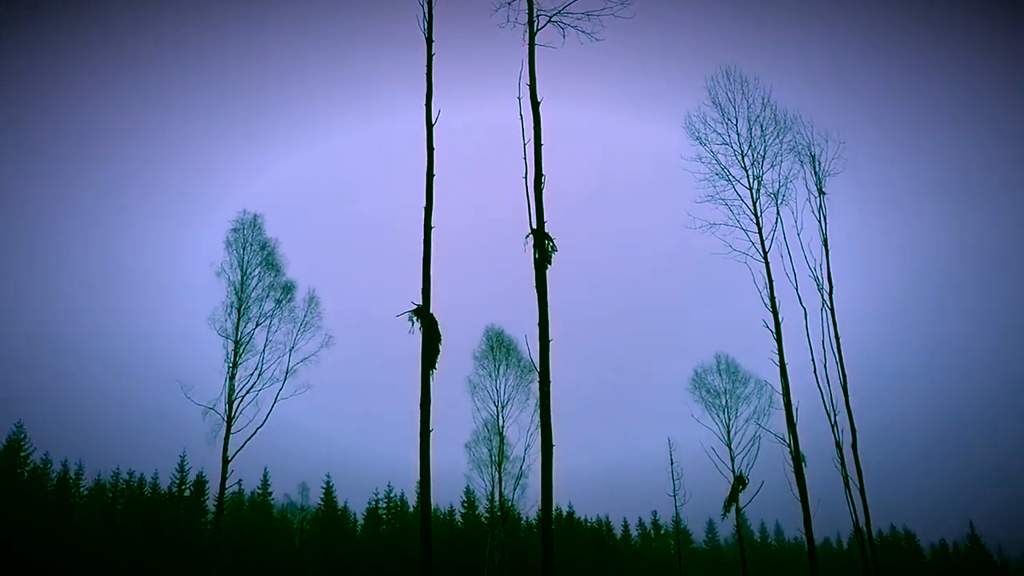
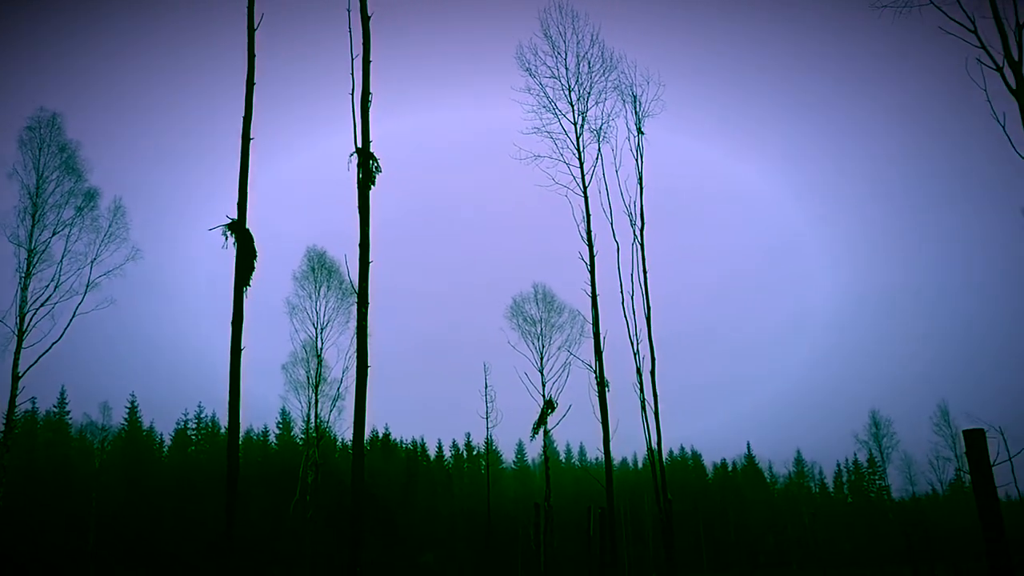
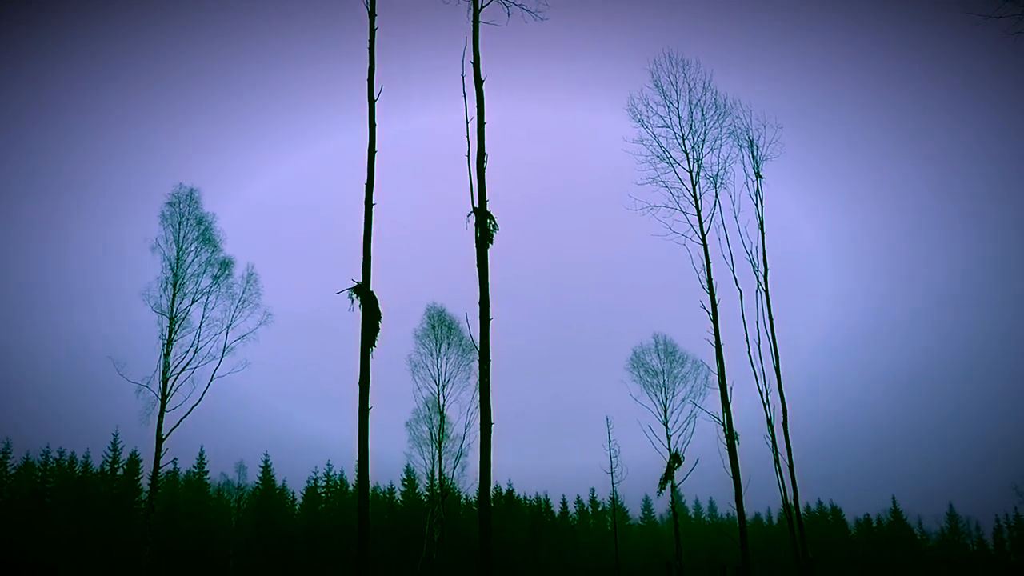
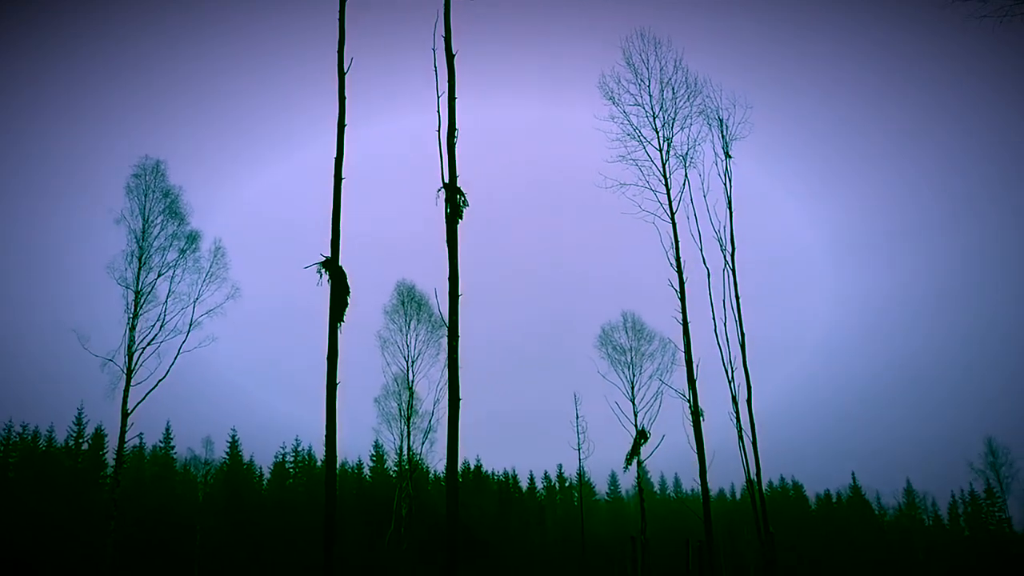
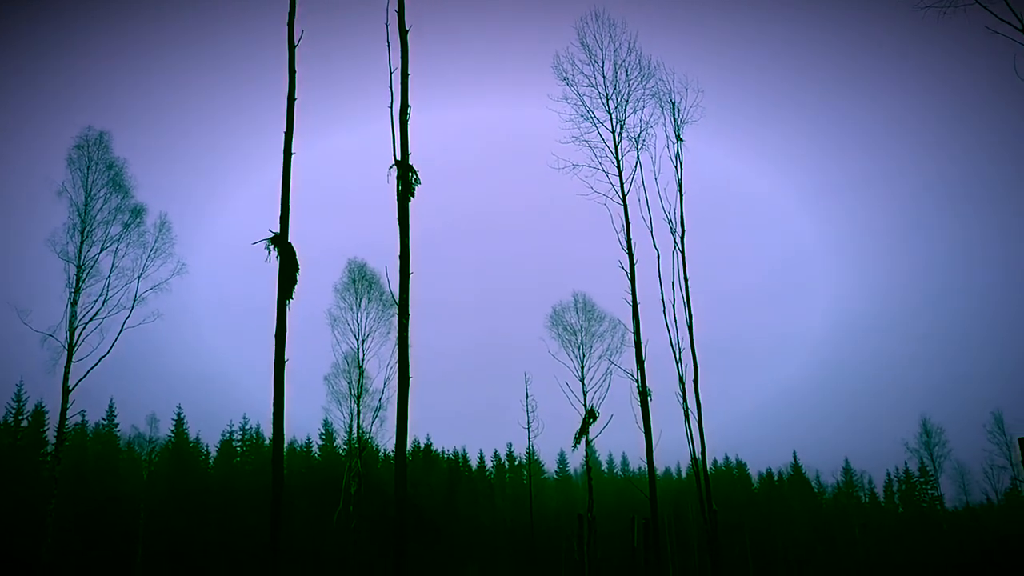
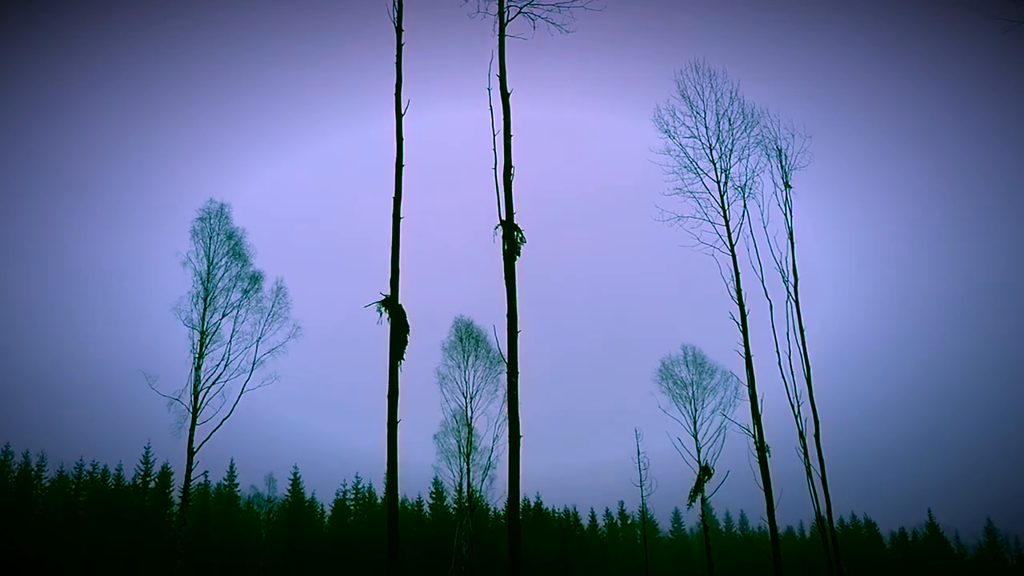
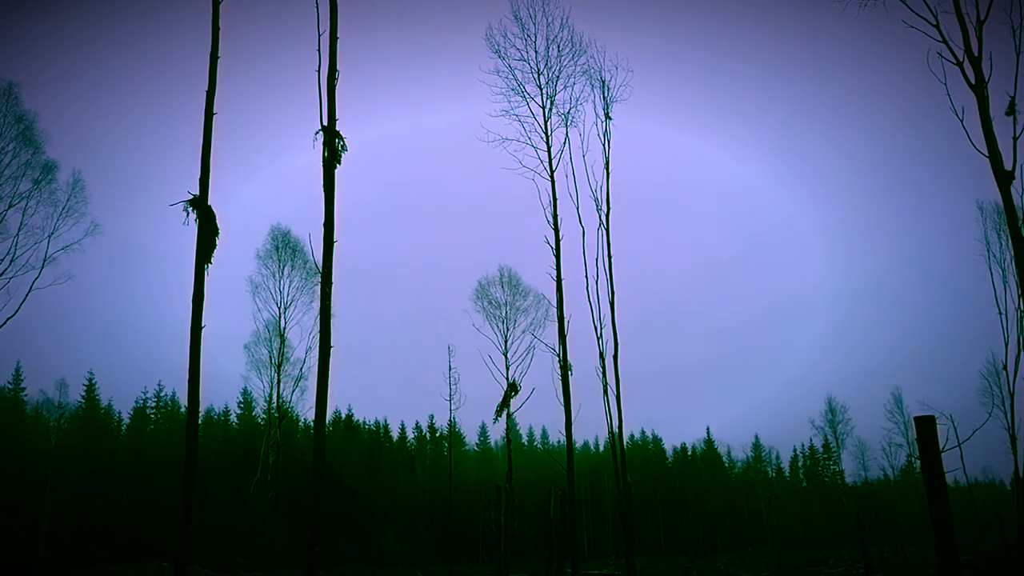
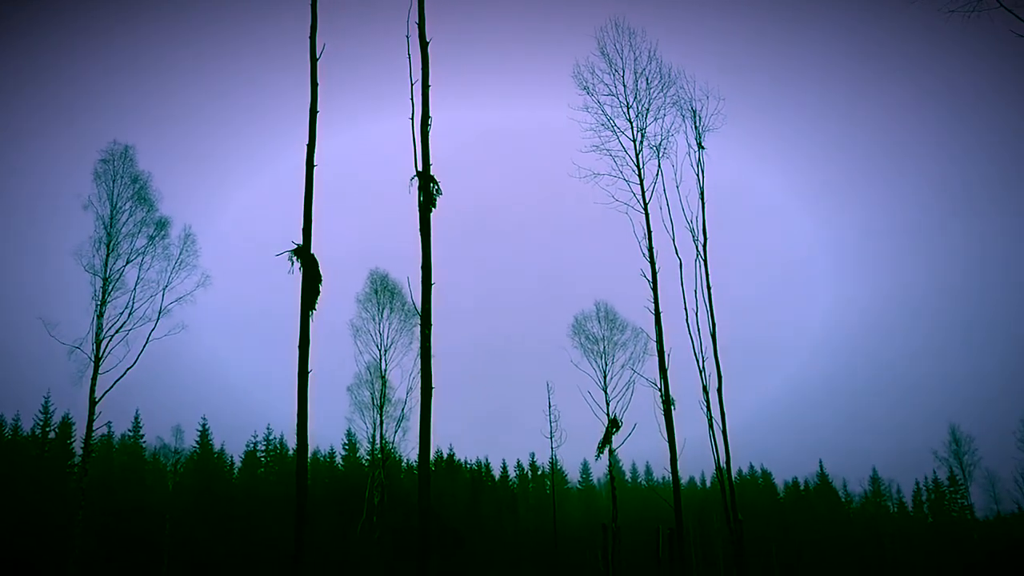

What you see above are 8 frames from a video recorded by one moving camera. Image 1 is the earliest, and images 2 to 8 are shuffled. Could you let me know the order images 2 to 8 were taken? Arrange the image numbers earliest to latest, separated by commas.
6, 3, 4, 8, 5, 2, 7
